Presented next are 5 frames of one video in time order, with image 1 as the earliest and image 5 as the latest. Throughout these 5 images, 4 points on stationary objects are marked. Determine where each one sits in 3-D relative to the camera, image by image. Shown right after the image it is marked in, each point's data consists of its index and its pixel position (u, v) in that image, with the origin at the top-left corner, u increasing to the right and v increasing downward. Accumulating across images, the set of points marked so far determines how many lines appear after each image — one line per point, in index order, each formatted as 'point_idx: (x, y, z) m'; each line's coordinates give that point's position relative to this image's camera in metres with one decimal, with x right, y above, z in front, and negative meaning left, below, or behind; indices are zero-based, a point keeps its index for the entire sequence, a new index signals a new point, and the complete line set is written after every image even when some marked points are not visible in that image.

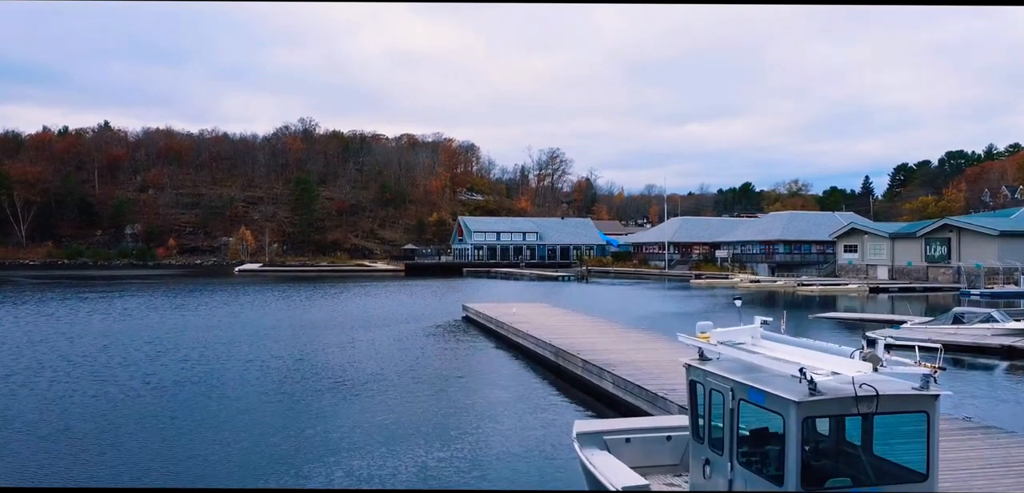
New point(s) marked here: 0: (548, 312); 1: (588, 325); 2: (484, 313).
0: (+0.8, -1.4, +16.8) m
1: (+1.4, -1.4, +14.3) m
2: (-0.6, -1.5, +17.1) m
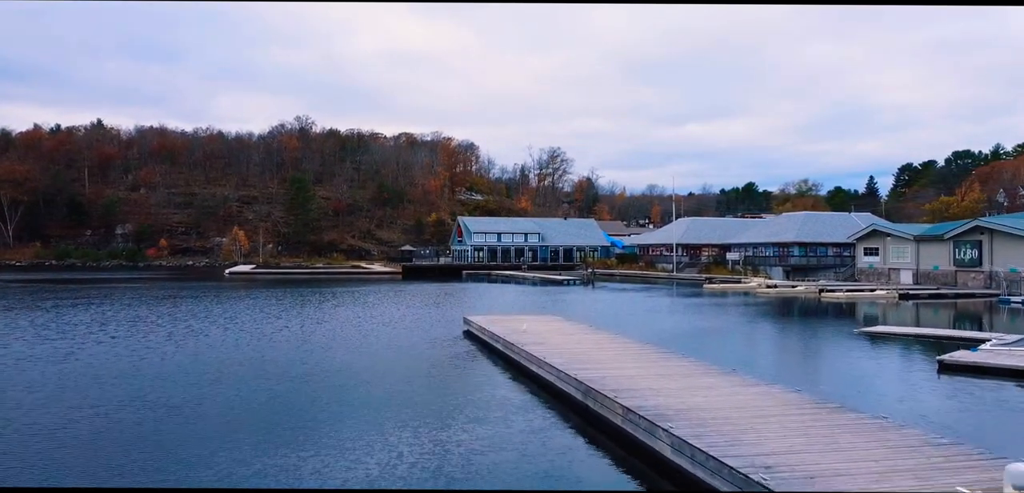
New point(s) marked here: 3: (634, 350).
0: (+1.0, -1.5, +14.6) m
1: (+1.6, -1.5, +12.1) m
2: (-0.5, -1.6, +14.9) m
3: (+1.8, -1.5, +11.5) m
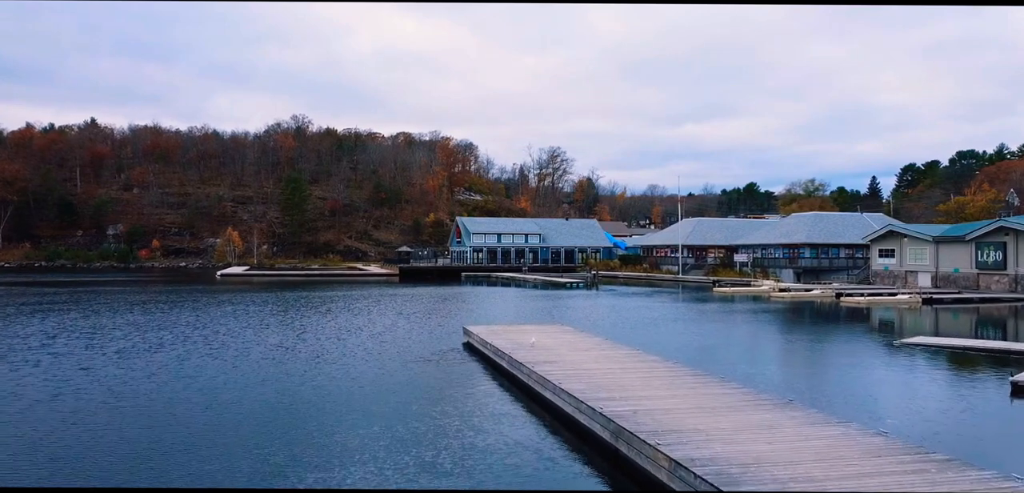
0: (+1.1, -1.6, +13.0) m
1: (+1.7, -1.6, +10.5) m
2: (-0.4, -1.6, +13.3) m
3: (+2.0, -1.6, +10.0) m
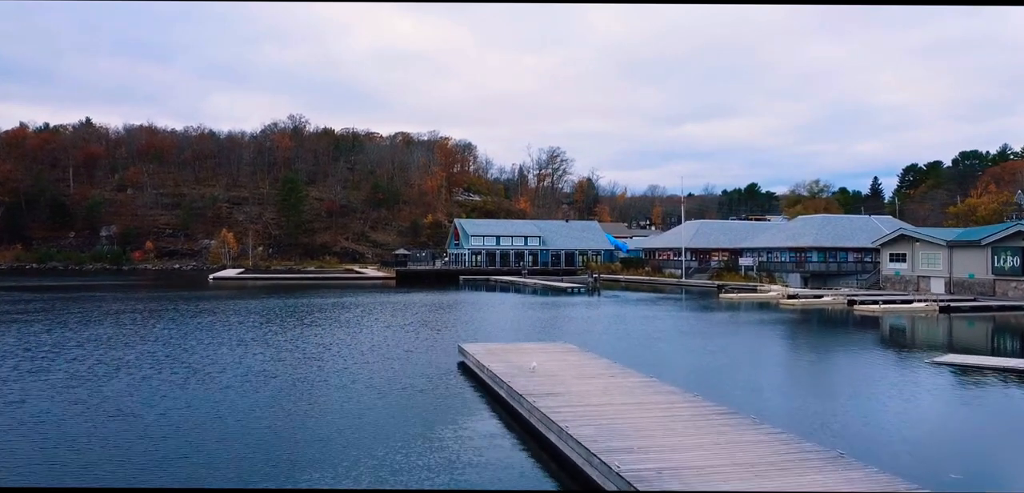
0: (+1.0, -1.8, +11.8) m
1: (+1.7, -1.8, +9.3) m
2: (-0.4, -1.8, +12.1) m
3: (+1.9, -1.8, +8.8) m
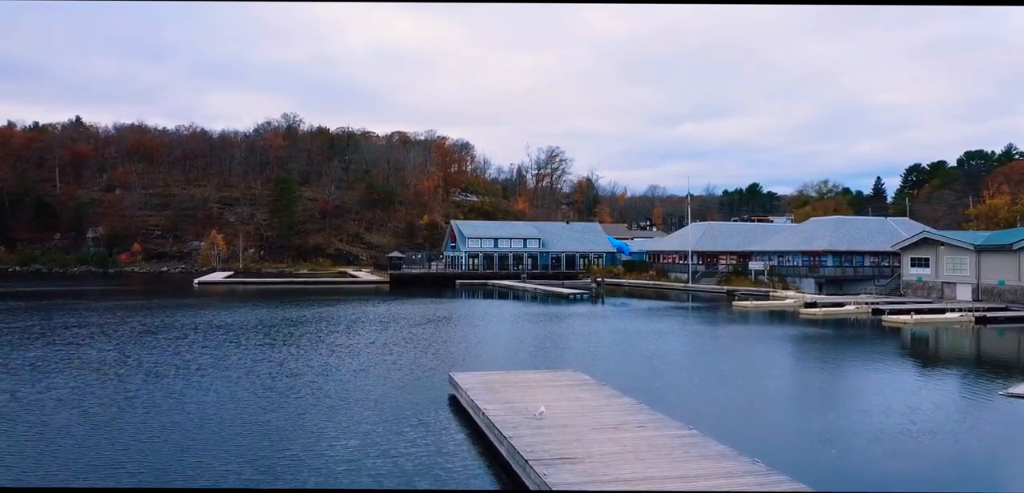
0: (+1.1, -2.0, +9.7) m
1: (+1.7, -2.0, +7.2) m
2: (-0.4, -2.0, +10.0) m
3: (+2.0, -2.0, +6.6) m
